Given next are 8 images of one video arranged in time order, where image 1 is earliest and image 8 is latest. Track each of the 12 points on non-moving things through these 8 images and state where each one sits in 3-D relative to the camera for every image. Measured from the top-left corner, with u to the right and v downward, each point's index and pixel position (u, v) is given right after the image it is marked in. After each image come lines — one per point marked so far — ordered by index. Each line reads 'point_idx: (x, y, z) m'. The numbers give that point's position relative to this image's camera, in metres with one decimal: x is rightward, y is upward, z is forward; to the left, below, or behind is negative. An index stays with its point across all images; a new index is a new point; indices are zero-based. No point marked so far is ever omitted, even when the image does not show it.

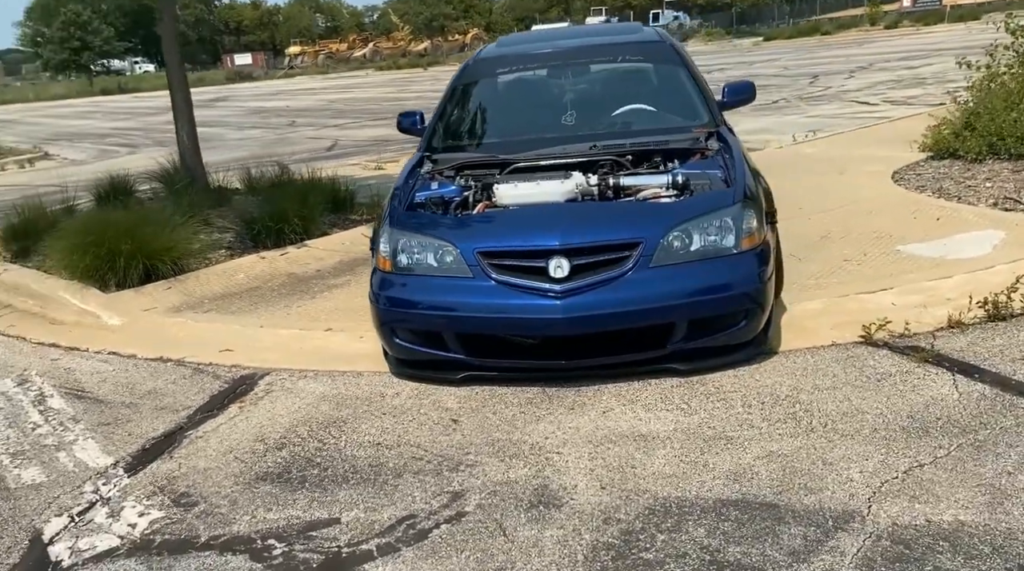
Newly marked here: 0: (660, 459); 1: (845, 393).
0: (+0.6, -0.6, +3.9) m
1: (+1.4, -0.4, +4.4) m
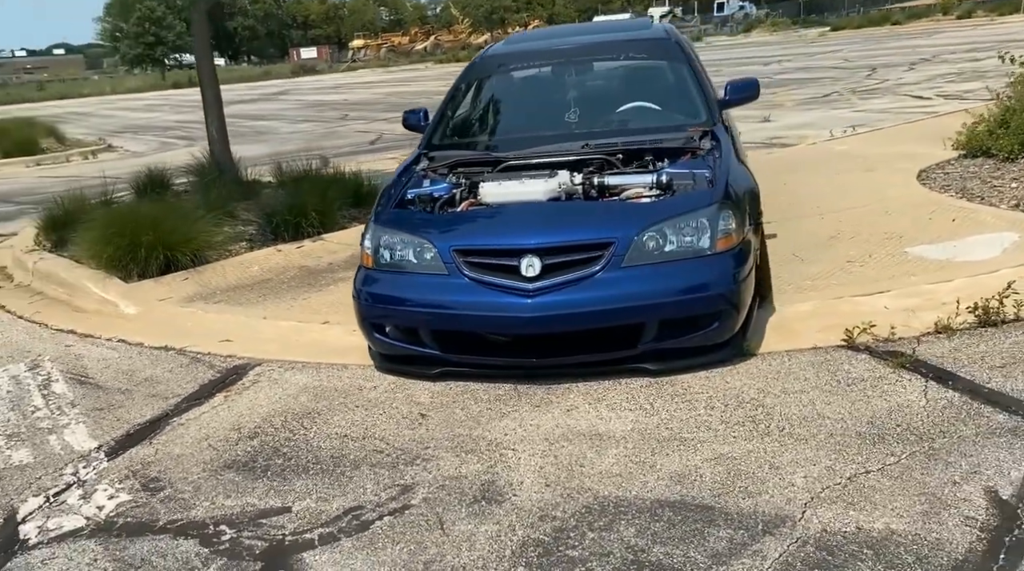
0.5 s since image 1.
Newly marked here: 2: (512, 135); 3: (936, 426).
0: (+0.4, -0.6, +3.9) m
1: (+1.2, -0.5, +4.3) m
2: (+0.1, +0.9, +6.0) m
3: (+1.6, -0.5, +4.0) m
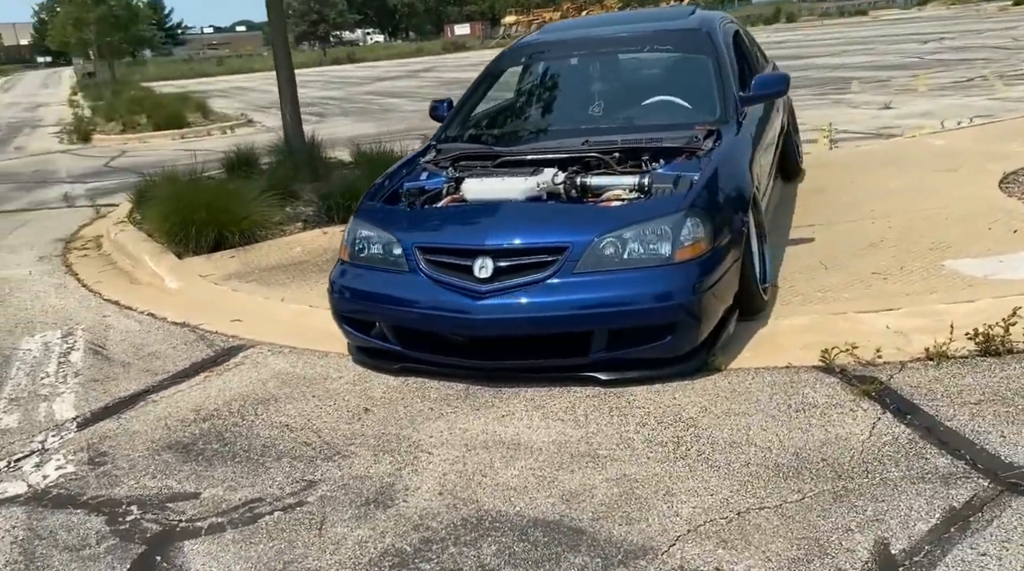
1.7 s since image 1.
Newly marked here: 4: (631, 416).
0: (0.0, -0.7, +3.9) m
1: (+0.9, -0.5, +4.1) m
2: (+0.2, +0.9, +5.9) m
3: (+1.2, -0.6, +3.7) m
4: (+0.5, -0.5, +4.2) m
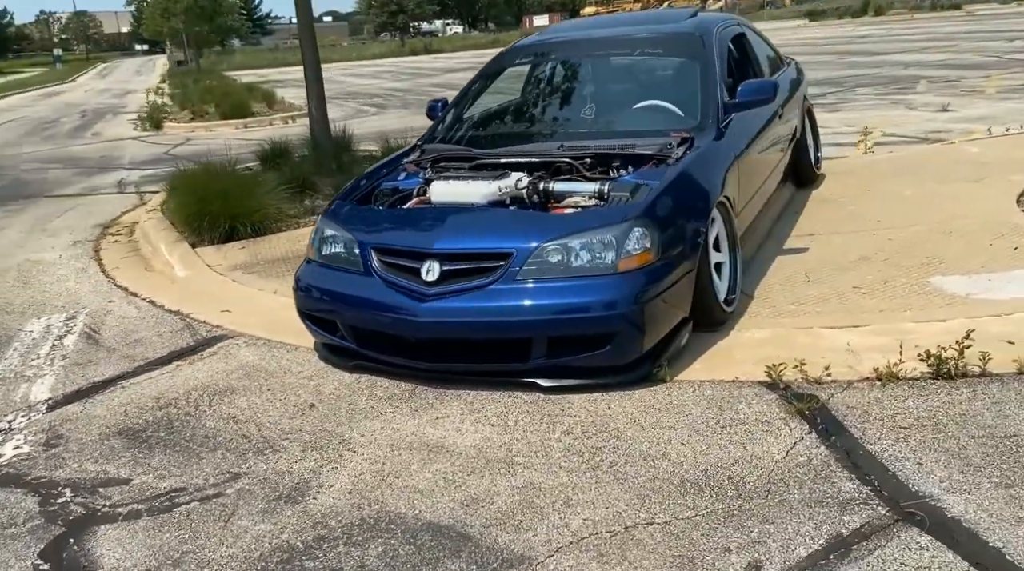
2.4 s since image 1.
0: (-0.3, -0.7, +3.9) m
1: (+0.6, -0.6, +4.0) m
2: (+0.1, +0.9, +5.9) m
3: (+0.9, -0.7, +3.6) m
4: (+0.2, -0.6, +4.2) m
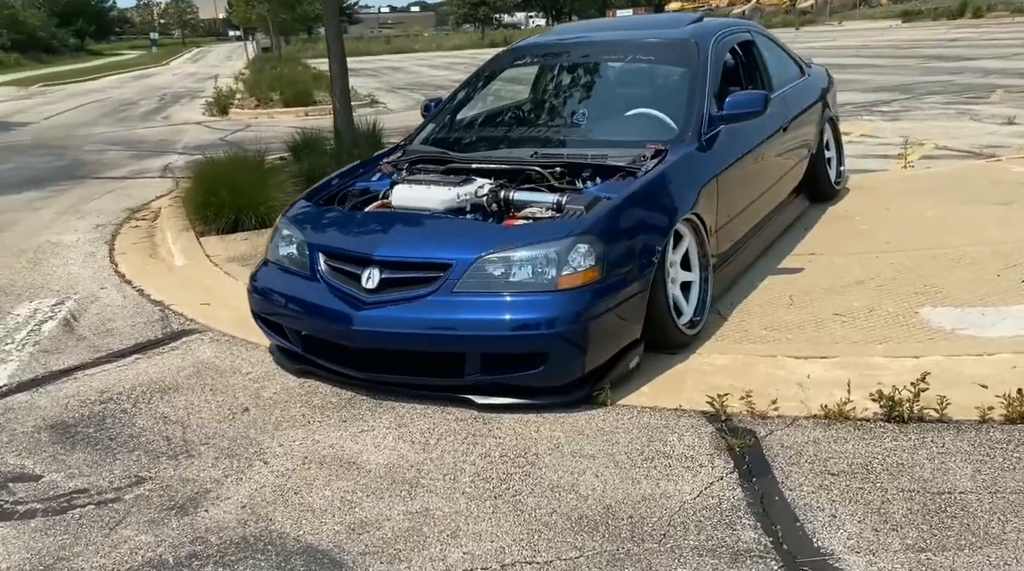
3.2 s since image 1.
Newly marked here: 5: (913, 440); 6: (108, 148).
0: (-0.7, -0.7, +3.8) m
1: (+0.3, -0.7, +3.8) m
2: (0.0, +0.8, +5.7) m
3: (+0.5, -0.8, +3.4) m
4: (-0.1, -0.6, +4.0) m
5: (+1.5, -0.6, +3.8) m
6: (-5.5, +1.9, +14.2) m
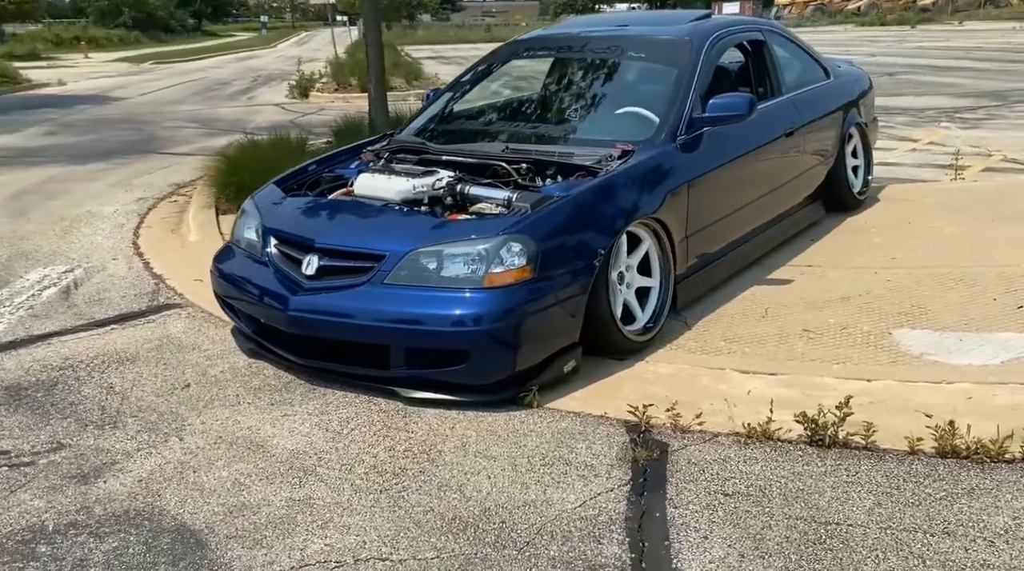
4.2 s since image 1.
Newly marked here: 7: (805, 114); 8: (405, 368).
0: (-1.0, -0.7, +3.8) m
1: (-0.1, -0.7, +3.8) m
2: (-0.1, +0.8, +5.6) m
3: (+0.1, -0.8, +3.3) m
4: (-0.5, -0.6, +4.0) m
5: (+1.1, -0.6, +3.6) m
6: (-4.6, +2.2, +14.6) m
7: (+1.8, +1.0, +6.4) m
8: (-0.4, -0.3, +4.3) m
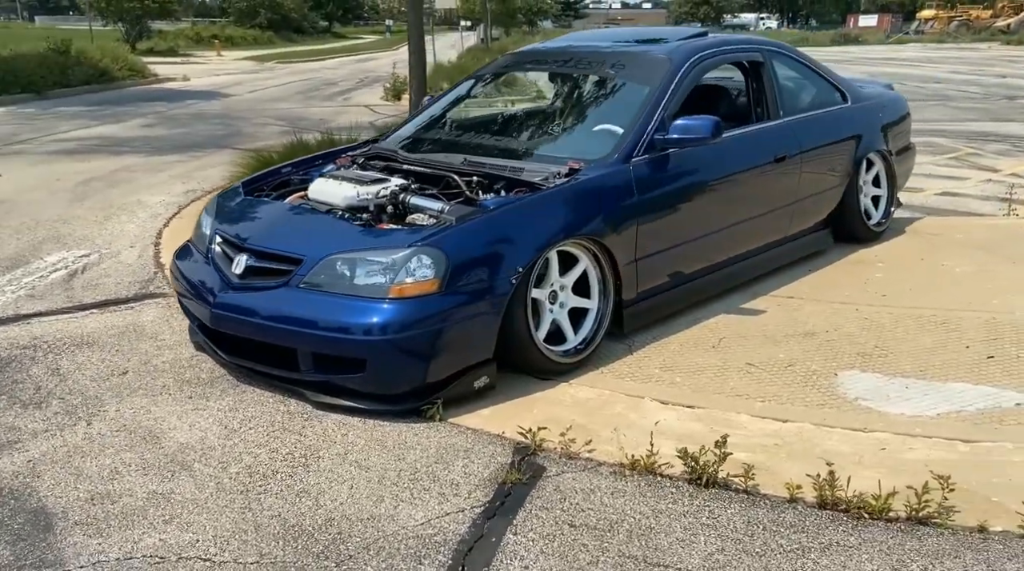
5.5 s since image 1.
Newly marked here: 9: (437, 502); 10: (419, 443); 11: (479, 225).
0: (-1.5, -0.6, +3.9) m
1: (-0.5, -0.7, +3.8) m
2: (-0.3, +0.8, +5.6) m
3: (-0.5, -0.8, +3.3) m
4: (-0.9, -0.6, +4.1) m
5: (+0.6, -0.7, +3.5) m
6: (-3.5, +2.4, +15.1) m
7: (+1.7, +0.9, +6.1) m
8: (-0.8, -0.4, +4.3) m
9: (-0.2, -0.7, +3.5) m
10: (-0.3, -0.6, +4.0) m
11: (-0.1, +0.2, +4.4) m
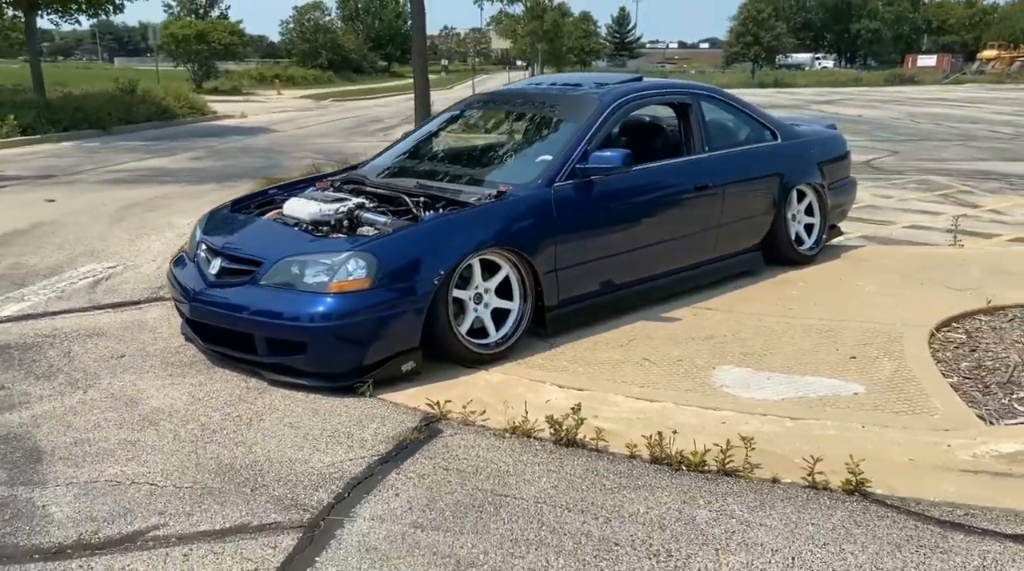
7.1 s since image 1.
0: (-1.9, -0.6, +4.9) m
1: (-1.0, -0.7, +4.6) m
2: (-0.6, +0.7, +6.5) m
3: (-0.9, -0.8, +4.1) m
4: (-1.3, -0.6, +5.0) m
5: (+0.1, -0.7, +4.3) m
6: (-3.1, +2.0, +16.2) m
7: (+1.5, +0.8, +6.9) m
8: (-1.2, -0.3, +5.2) m
9: (-0.7, -0.7, +4.4) m
10: (-0.8, -0.6, +4.9) m
11: (-0.5, +0.2, +5.3) m
